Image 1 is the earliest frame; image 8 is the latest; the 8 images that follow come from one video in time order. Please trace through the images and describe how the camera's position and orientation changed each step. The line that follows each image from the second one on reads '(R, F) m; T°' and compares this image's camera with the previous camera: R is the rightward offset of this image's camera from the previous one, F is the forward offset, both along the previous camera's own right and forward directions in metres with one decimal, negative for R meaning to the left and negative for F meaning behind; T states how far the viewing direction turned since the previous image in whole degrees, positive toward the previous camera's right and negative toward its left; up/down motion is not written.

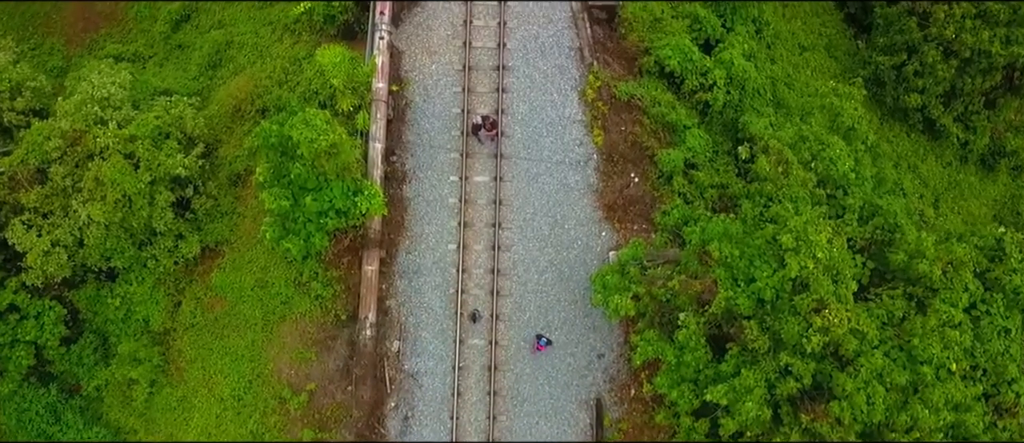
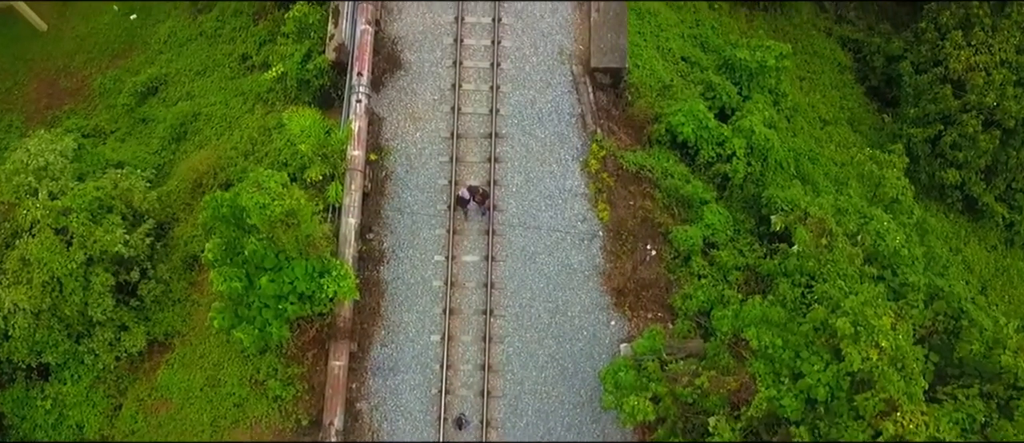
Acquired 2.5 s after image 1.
(+0.7, +2.1) m; -3°
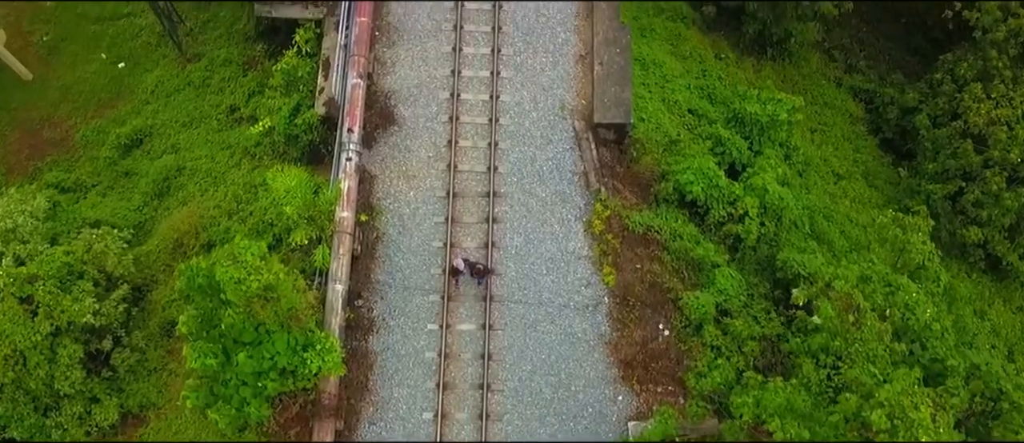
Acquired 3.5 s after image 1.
(0.0, +0.8) m; 0°
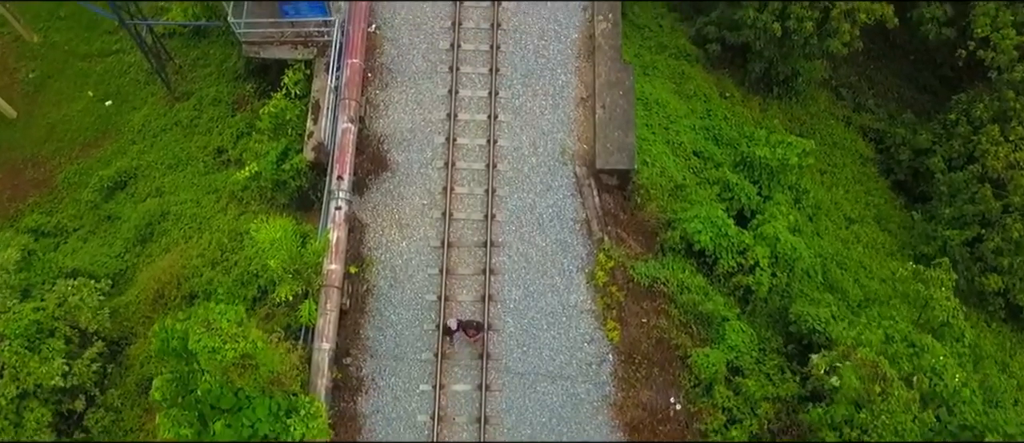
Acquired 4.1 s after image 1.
(0.0, +0.7) m; 0°
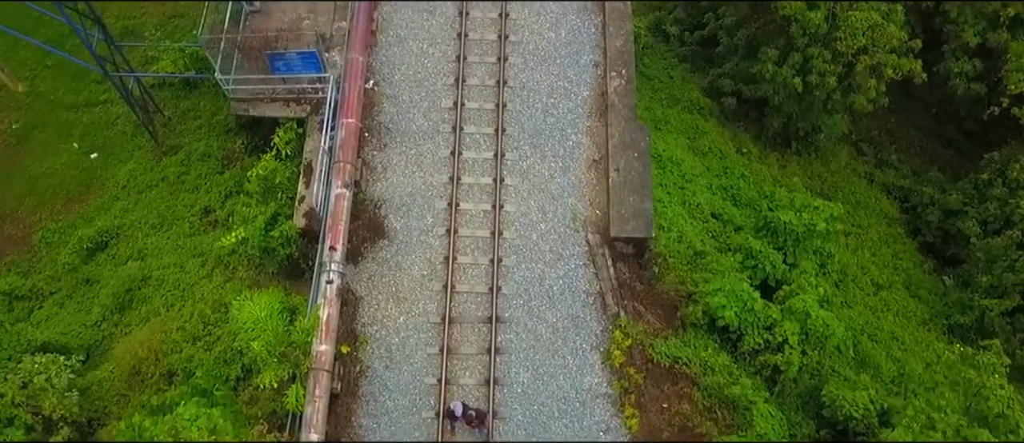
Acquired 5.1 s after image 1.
(-0.1, +1.0) m; 0°
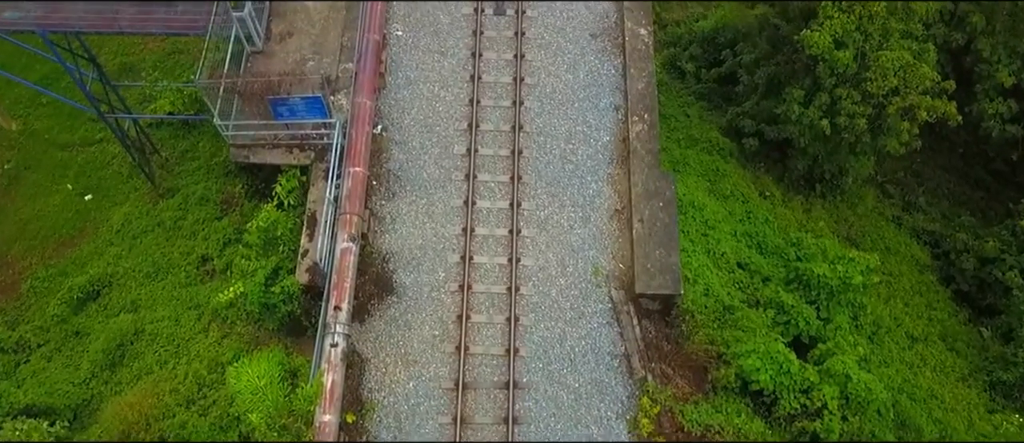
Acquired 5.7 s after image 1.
(-0.2, +0.8) m; 0°
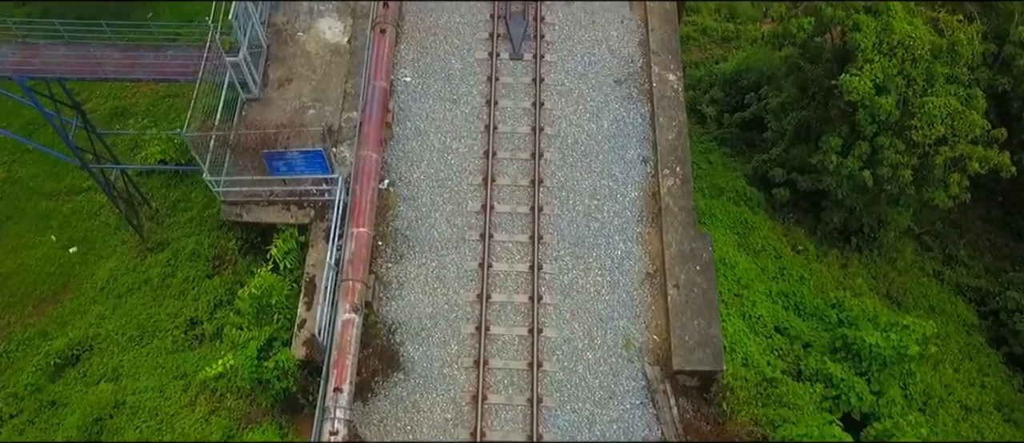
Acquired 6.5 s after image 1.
(-0.3, +1.1) m; 0°
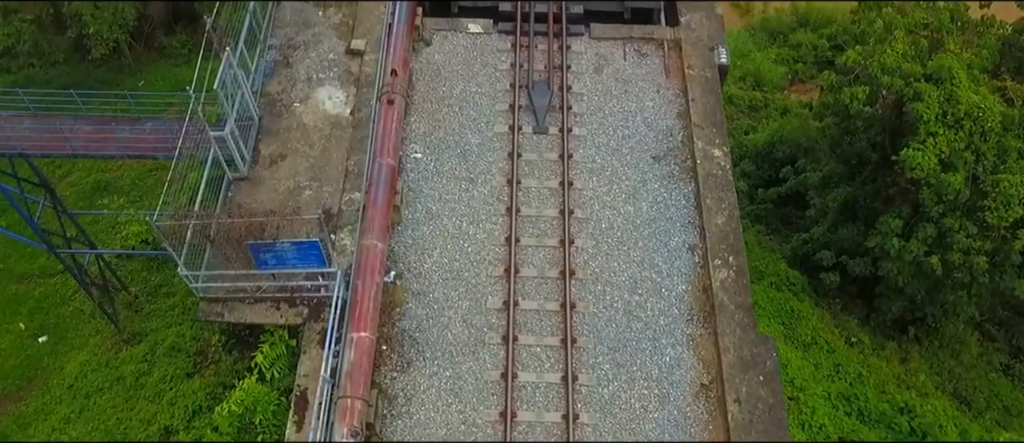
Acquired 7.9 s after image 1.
(-0.3, +1.5) m; 0°
